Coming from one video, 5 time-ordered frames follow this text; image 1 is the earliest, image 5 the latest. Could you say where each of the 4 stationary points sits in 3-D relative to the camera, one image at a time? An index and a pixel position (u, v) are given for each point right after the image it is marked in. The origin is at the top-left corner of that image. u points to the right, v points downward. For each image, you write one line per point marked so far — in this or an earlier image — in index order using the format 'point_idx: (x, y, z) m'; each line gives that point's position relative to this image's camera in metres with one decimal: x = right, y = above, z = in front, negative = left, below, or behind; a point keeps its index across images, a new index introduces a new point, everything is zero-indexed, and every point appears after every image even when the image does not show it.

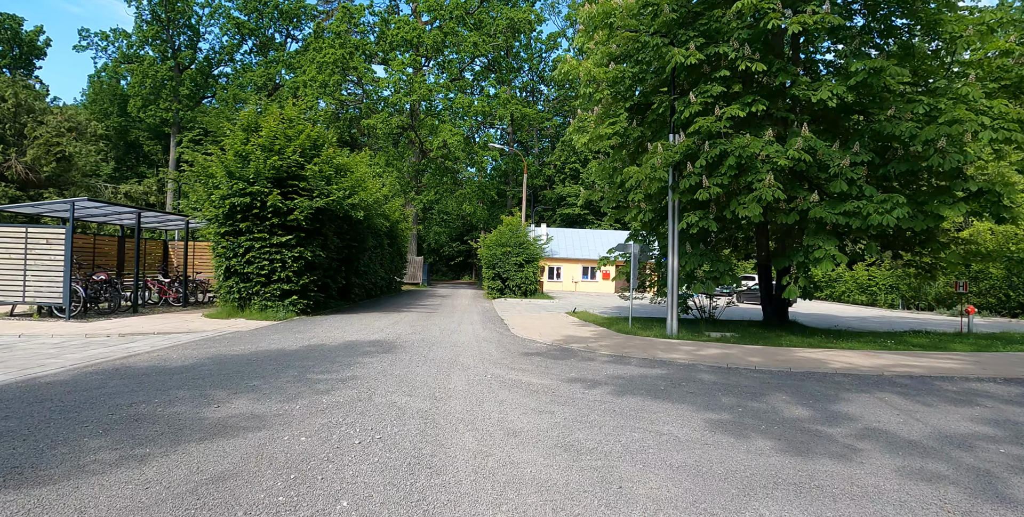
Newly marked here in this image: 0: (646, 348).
0: (+2.7, -1.8, +10.5) m
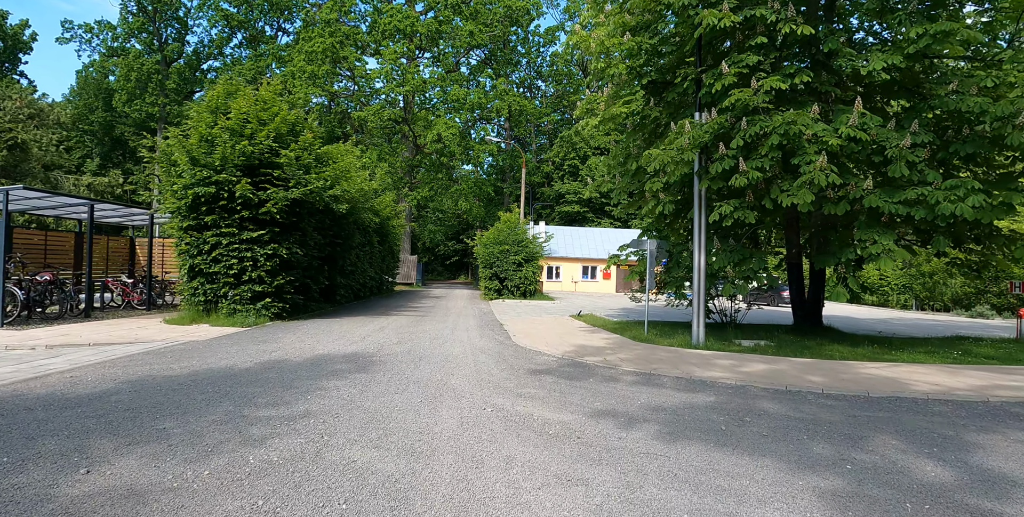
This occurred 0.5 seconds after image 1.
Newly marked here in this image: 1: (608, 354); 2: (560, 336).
0: (+2.7, -1.7, +8.8) m
1: (+1.8, -1.7, +9.5) m
2: (+1.2, -1.8, +12.4) m
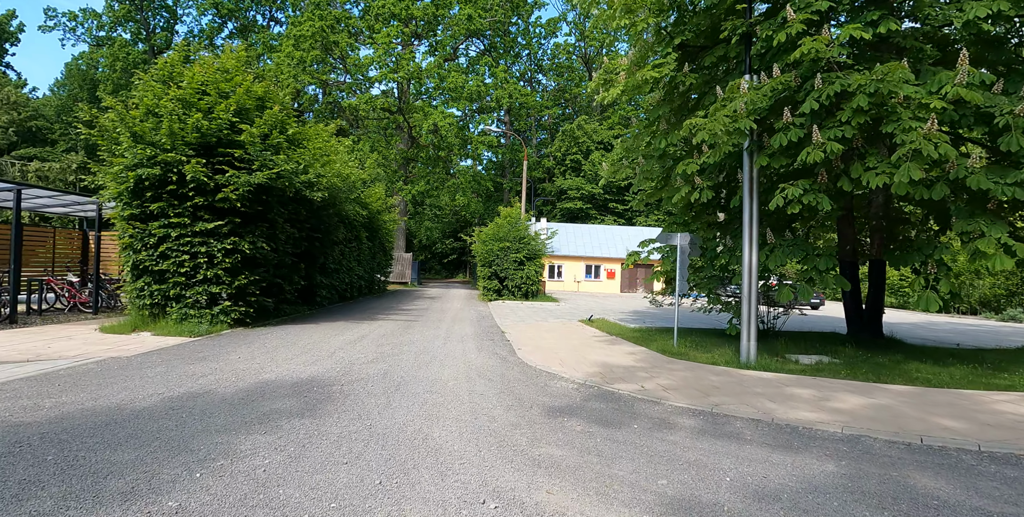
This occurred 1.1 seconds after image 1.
0: (+2.8, -1.7, +6.6) m
1: (+1.9, -1.7, +7.3) m
2: (+1.2, -1.8, +10.2) m
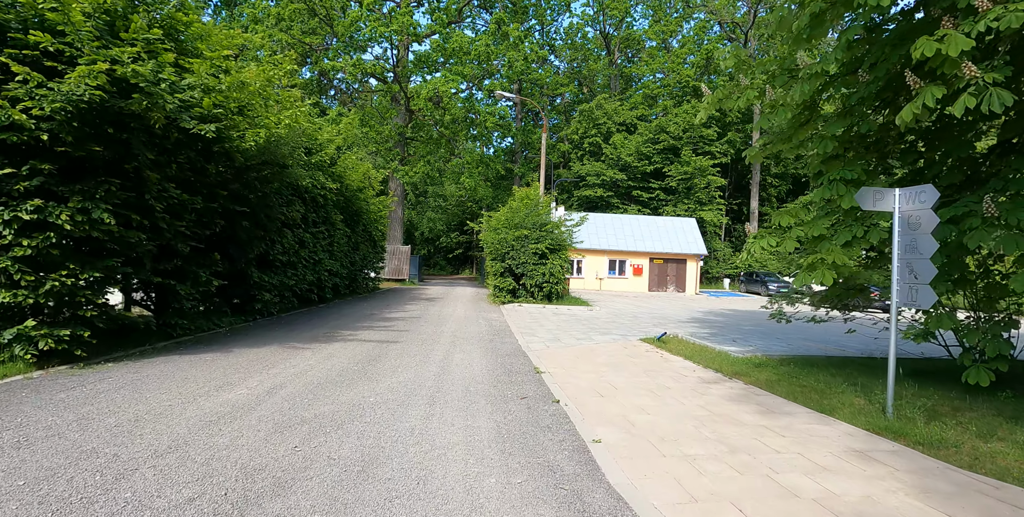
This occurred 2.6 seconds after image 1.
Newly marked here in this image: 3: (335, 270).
0: (+3.4, -1.5, +0.9) m
1: (+2.4, -1.5, +1.7) m
2: (+1.8, -1.5, +4.6) m
3: (-5.9, -0.4, +17.5) m
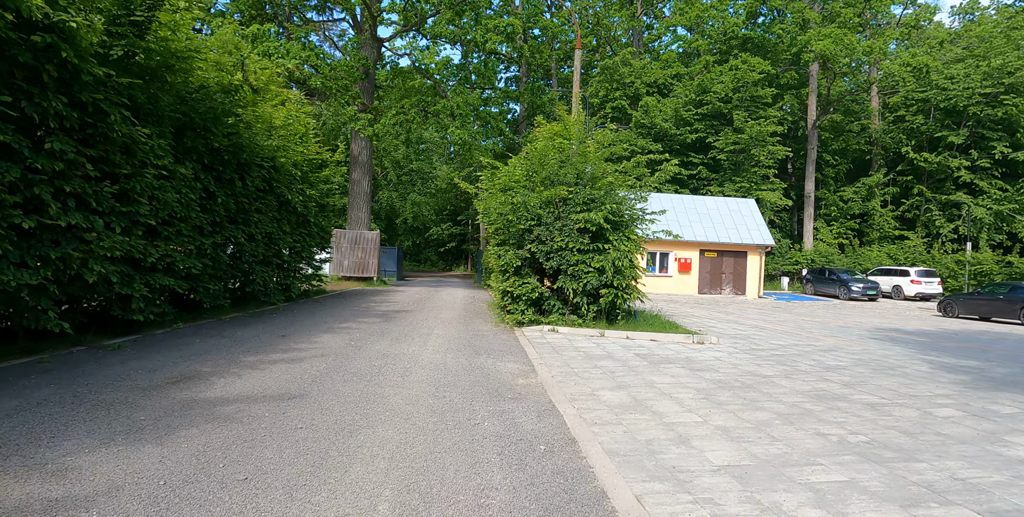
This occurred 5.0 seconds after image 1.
0: (+4.0, -1.2, -8.5) m
1: (+3.1, -1.2, -7.7) m
2: (+2.5, -1.3, -4.8) m
3: (-5.4, 0.0, +8.0) m
